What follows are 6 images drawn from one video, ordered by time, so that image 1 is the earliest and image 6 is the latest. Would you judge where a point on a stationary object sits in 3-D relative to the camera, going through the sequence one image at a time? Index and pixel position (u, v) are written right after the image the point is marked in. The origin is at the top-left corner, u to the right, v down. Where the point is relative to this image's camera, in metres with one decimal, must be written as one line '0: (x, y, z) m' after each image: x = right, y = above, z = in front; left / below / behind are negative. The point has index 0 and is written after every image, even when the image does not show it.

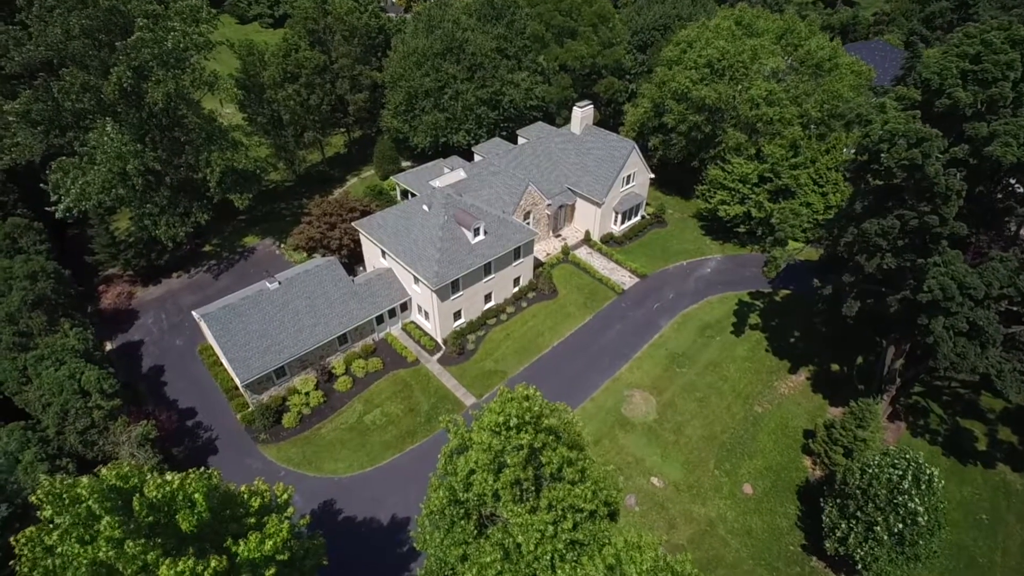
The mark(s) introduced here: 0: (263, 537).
0: (-7.3, -7.2, +15.7) m
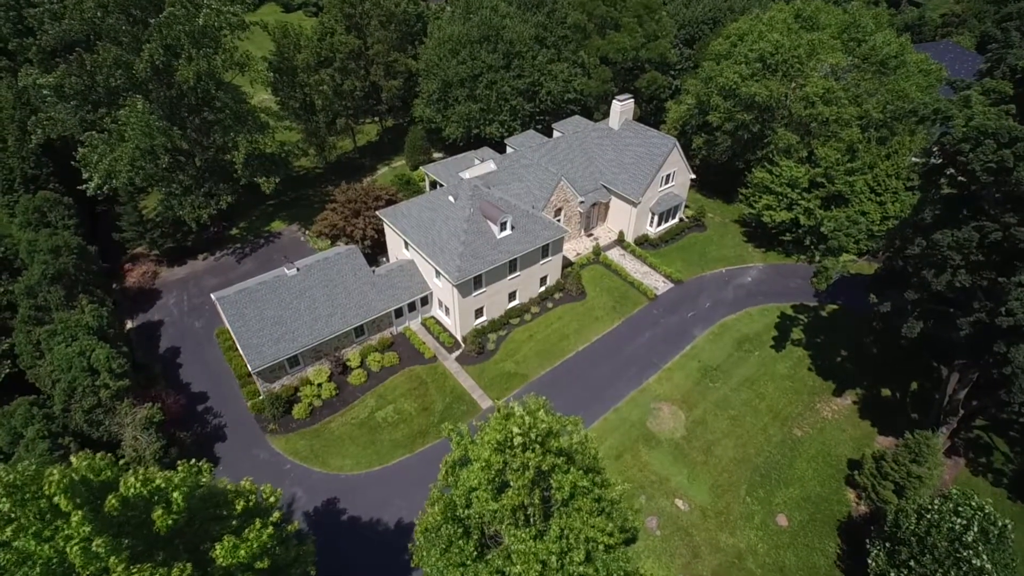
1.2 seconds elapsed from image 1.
0: (-7.2, -6.8, +14.4) m
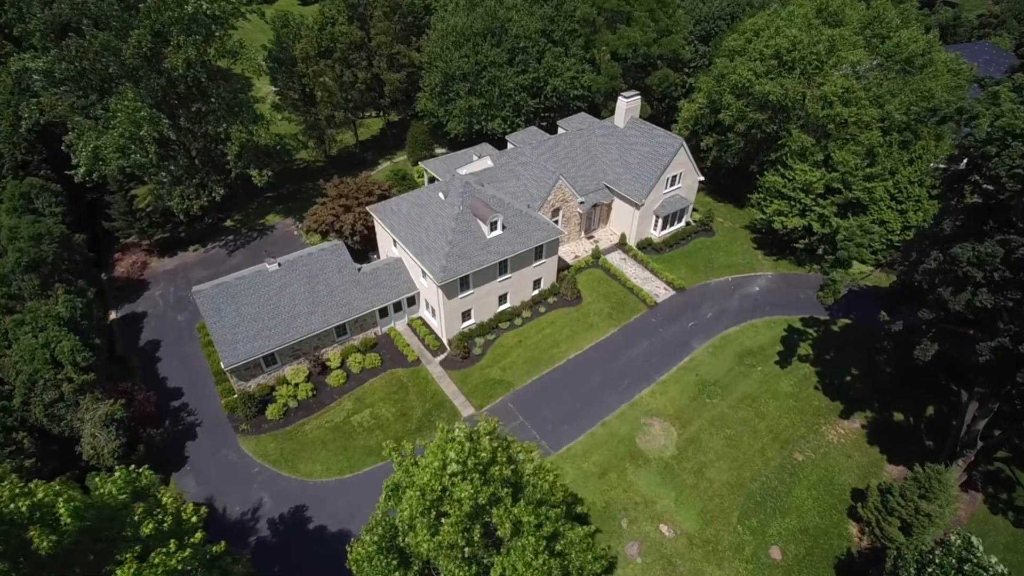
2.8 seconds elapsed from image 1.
0: (-8.8, -6.7, +13.0) m
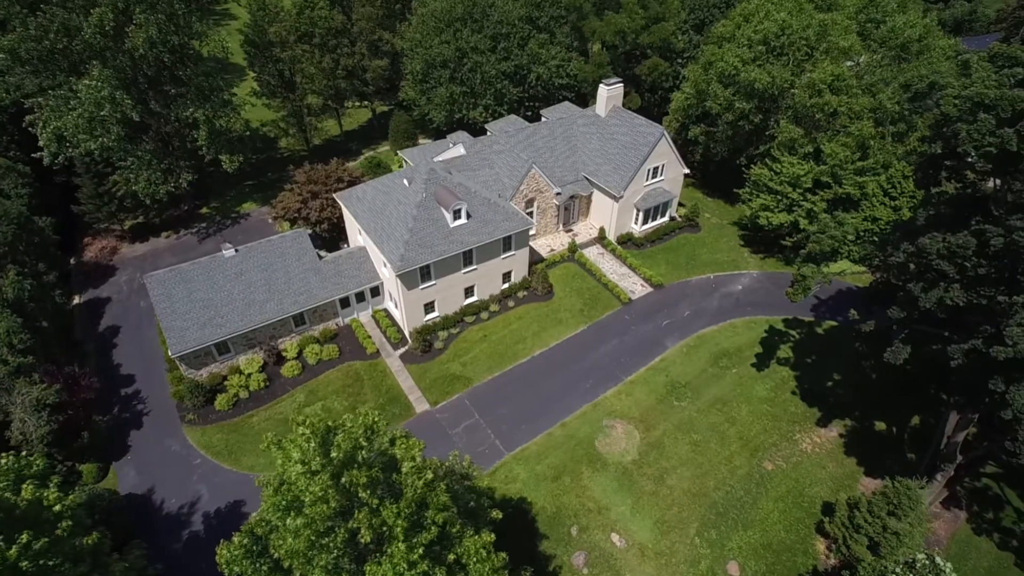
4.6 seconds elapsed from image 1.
0: (-11.6, -6.0, +11.8) m
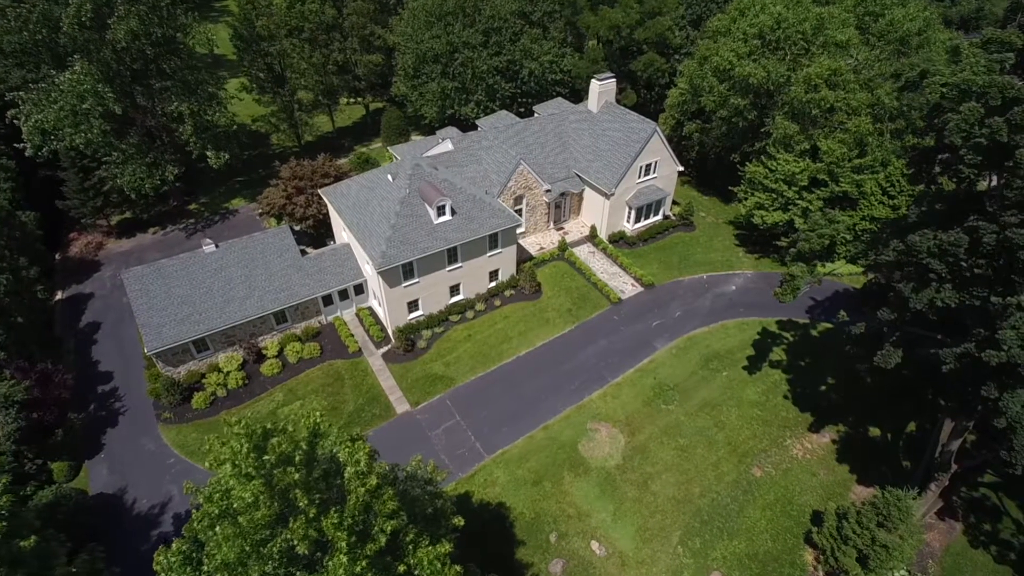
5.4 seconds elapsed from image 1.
0: (-12.7, -5.8, +11.2) m
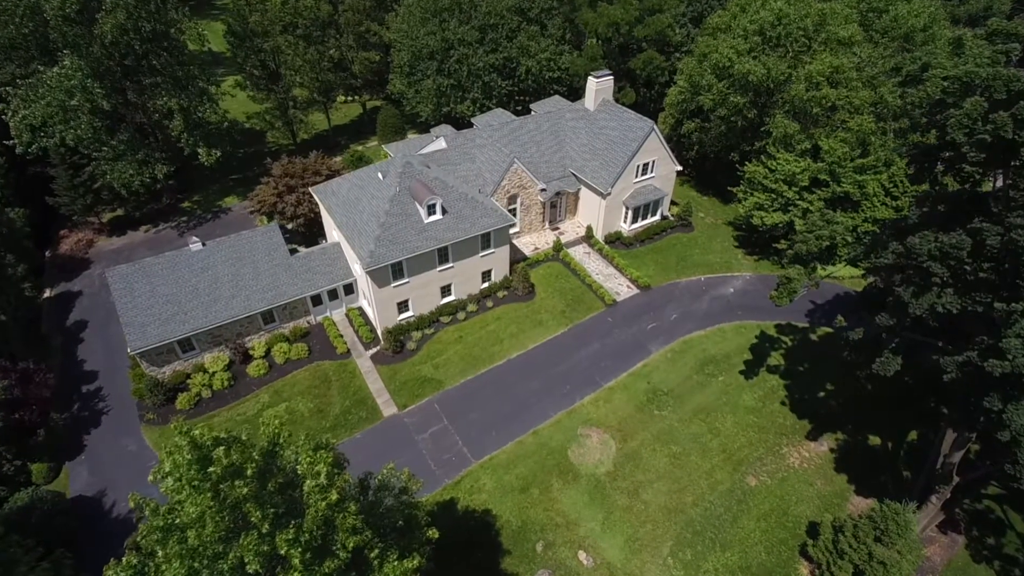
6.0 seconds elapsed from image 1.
0: (-13.4, -5.8, +10.6) m
